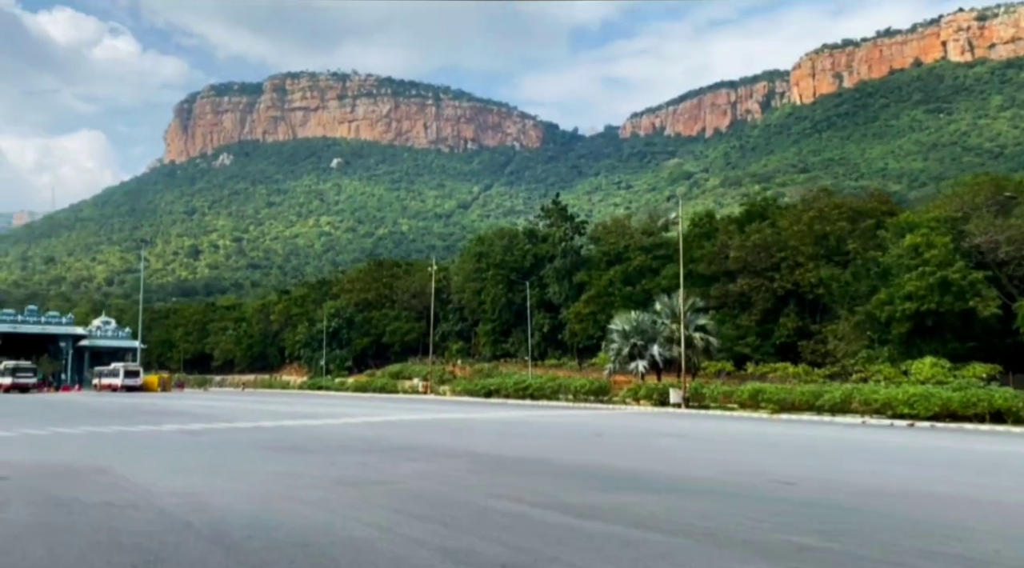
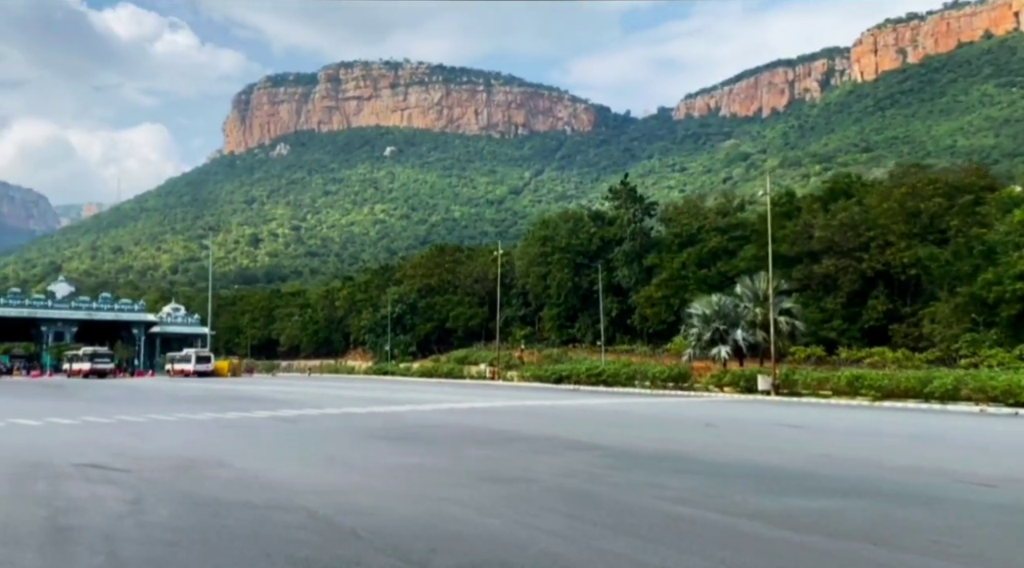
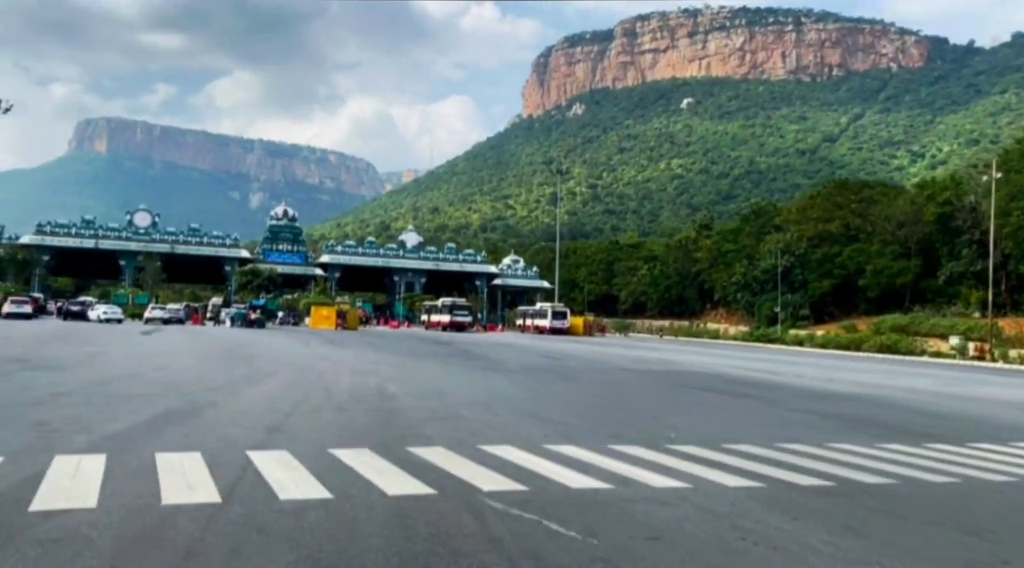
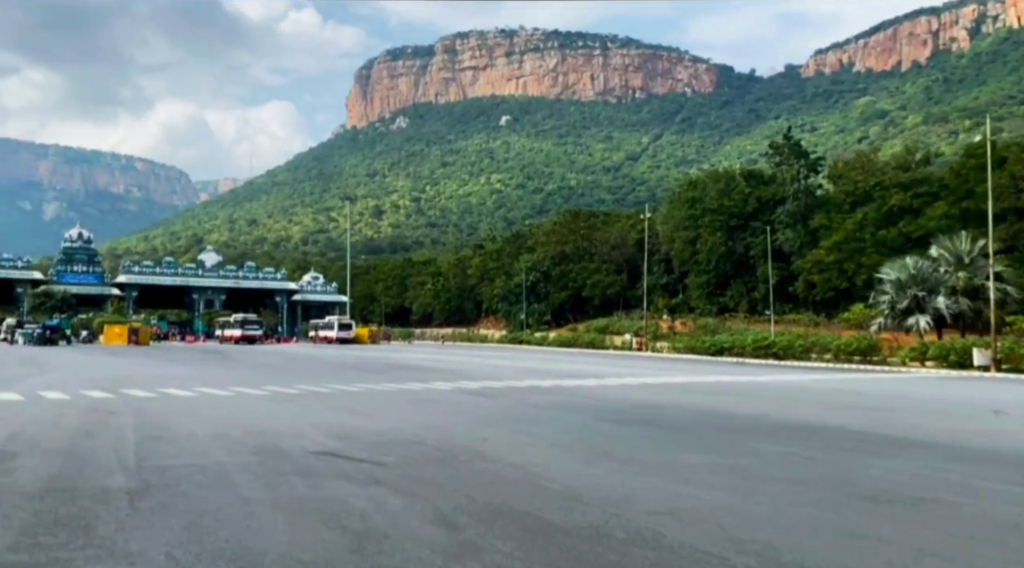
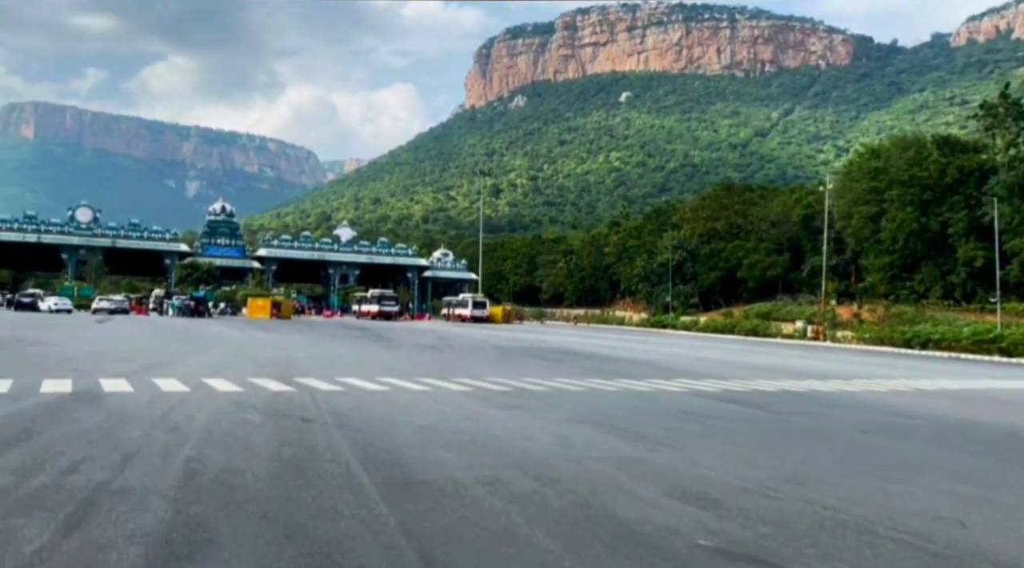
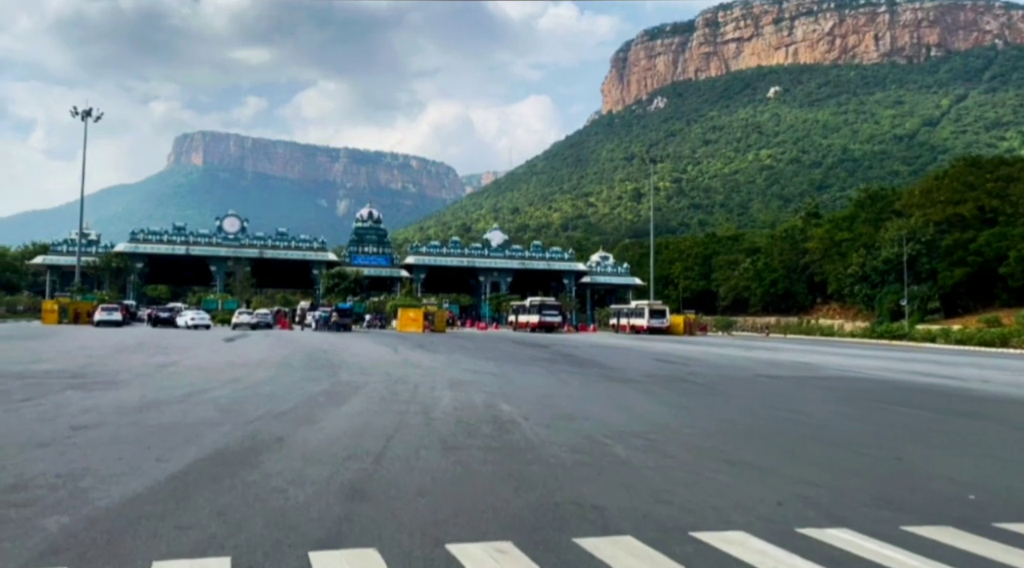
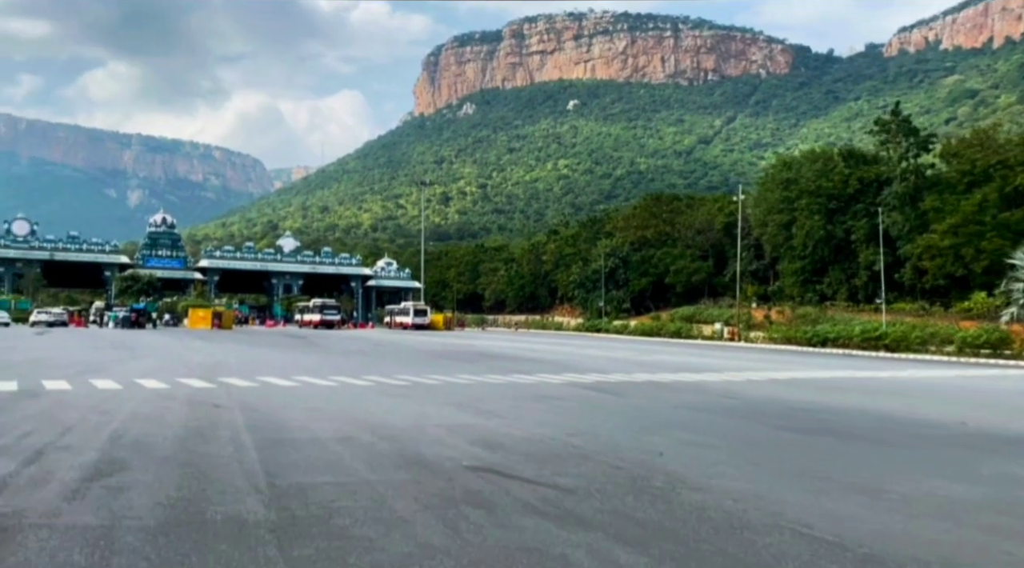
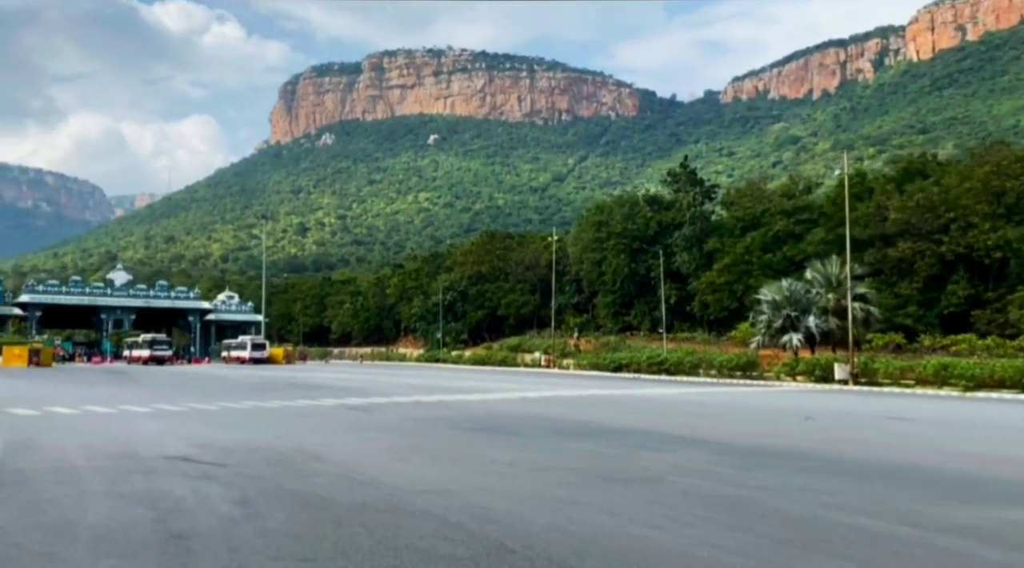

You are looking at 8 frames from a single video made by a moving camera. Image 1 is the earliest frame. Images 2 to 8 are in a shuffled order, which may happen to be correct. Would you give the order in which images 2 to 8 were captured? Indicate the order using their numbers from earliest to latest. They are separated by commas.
2, 8, 4, 7, 5, 3, 6
